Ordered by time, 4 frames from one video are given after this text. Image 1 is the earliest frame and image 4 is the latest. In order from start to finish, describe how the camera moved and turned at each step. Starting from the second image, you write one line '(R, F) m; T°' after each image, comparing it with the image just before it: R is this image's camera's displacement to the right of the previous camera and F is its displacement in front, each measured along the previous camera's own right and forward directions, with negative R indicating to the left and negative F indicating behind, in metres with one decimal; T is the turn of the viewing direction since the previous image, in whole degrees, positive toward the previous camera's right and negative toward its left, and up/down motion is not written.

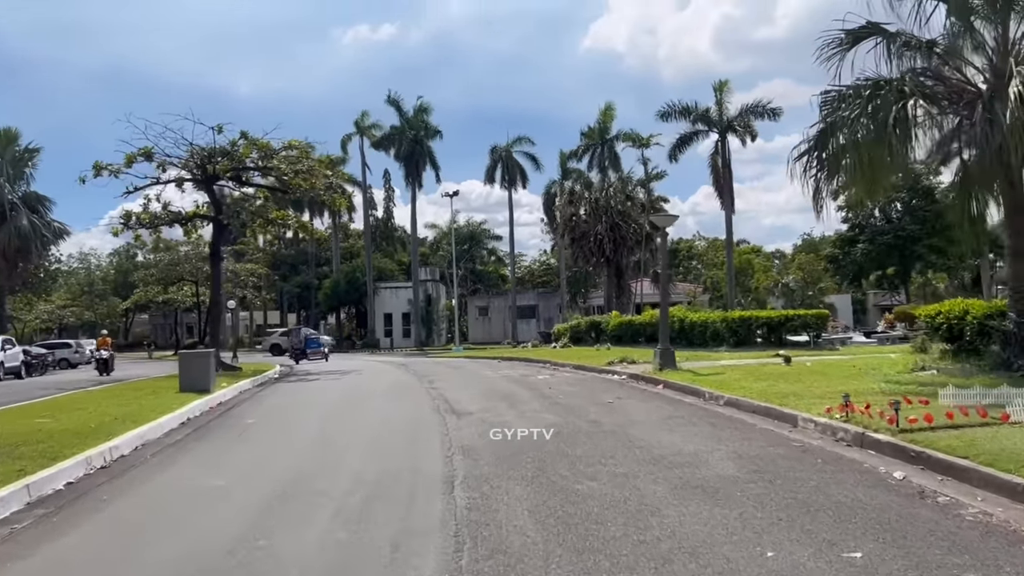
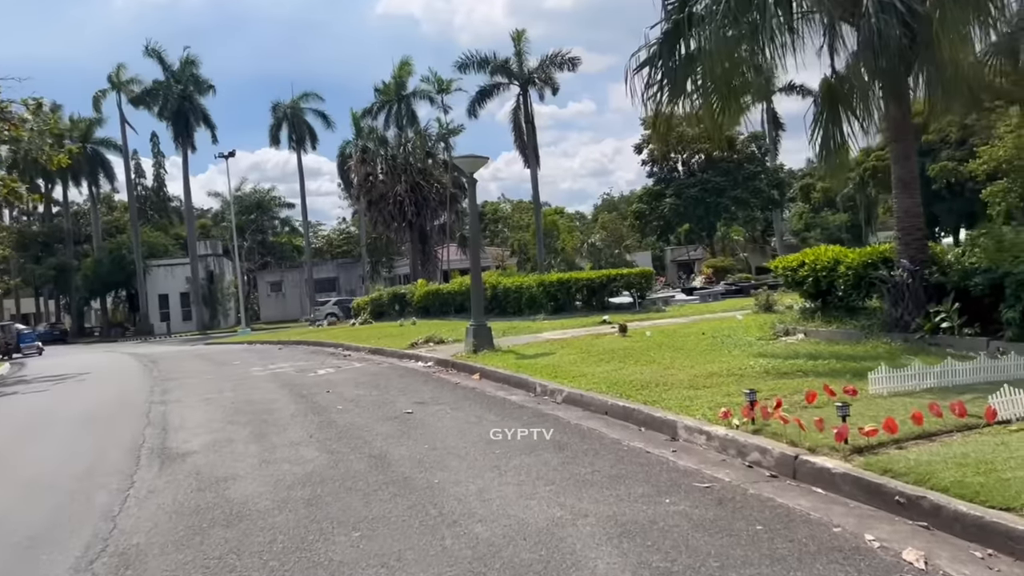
(+0.8, +5.1) m; +13°
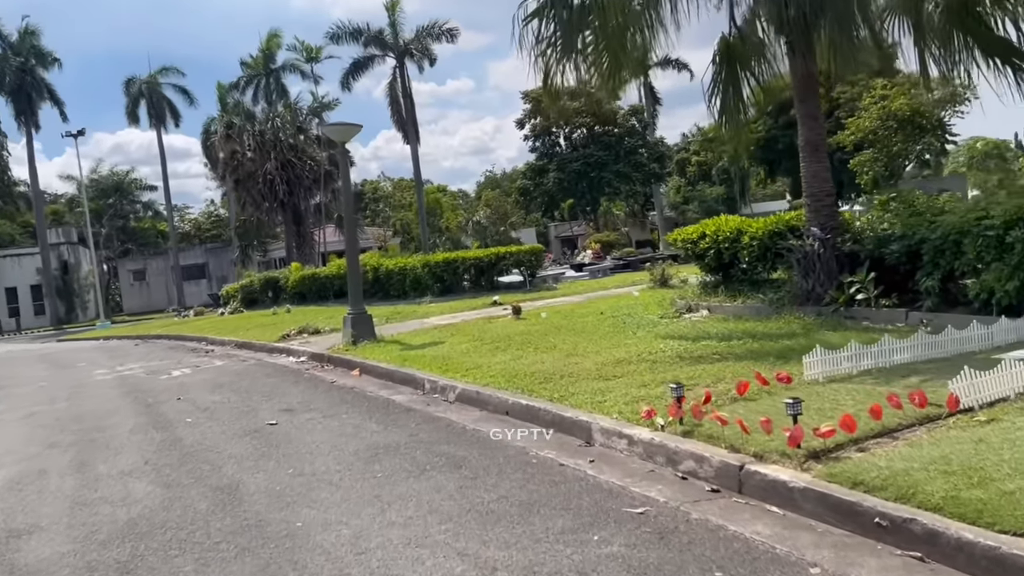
(+0.1, +1.6) m; +8°
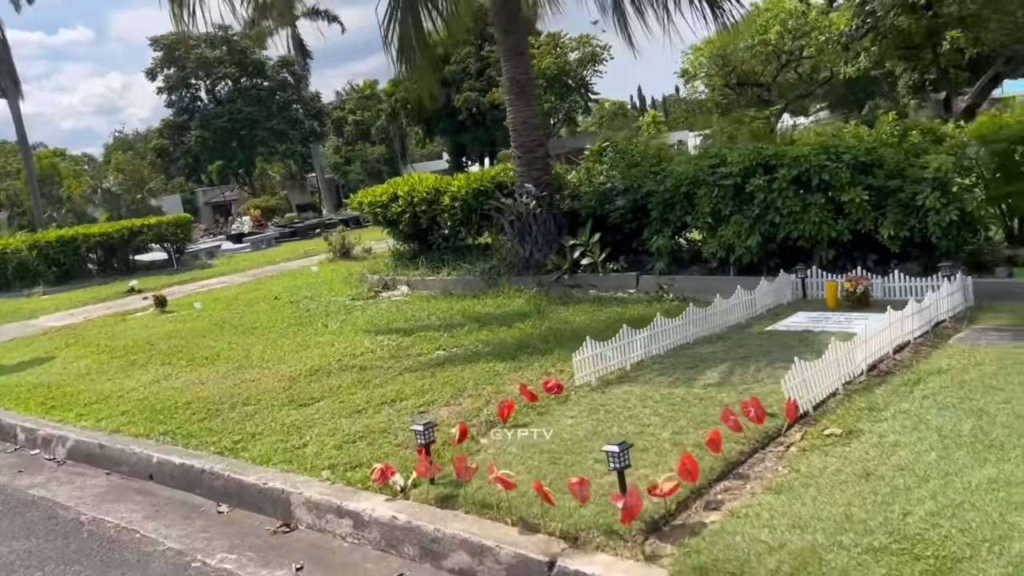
(+0.1, +2.7) m; +22°
